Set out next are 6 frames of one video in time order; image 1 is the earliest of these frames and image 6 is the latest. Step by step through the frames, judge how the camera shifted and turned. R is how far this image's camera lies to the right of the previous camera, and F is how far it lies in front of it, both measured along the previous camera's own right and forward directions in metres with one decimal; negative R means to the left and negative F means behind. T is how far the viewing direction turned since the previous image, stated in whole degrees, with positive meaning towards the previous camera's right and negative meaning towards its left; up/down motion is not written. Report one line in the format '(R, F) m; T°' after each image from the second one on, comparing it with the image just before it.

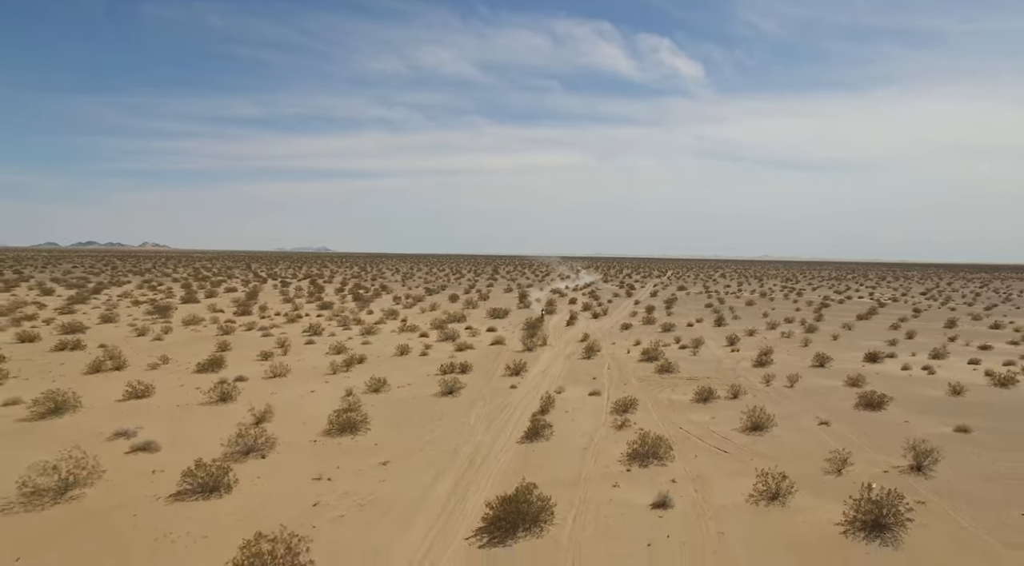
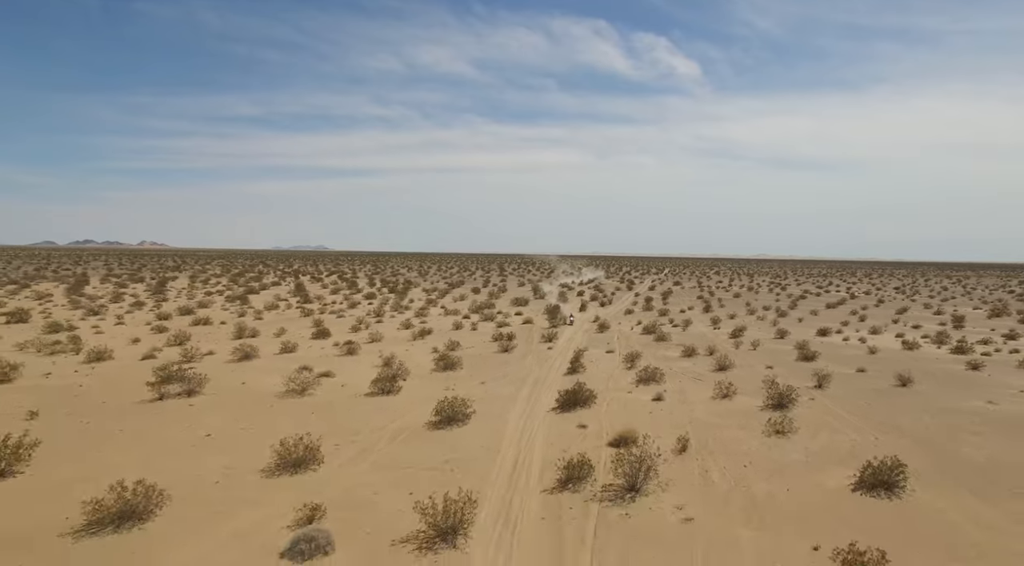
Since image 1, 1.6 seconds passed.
(-1.6, -7.0) m; 0°
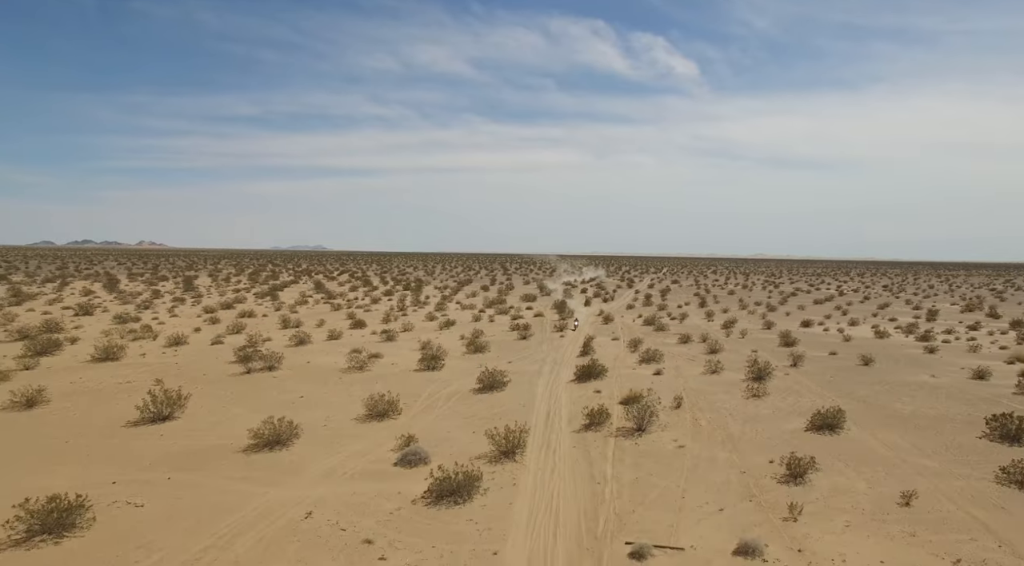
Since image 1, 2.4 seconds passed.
(-0.8, -3.4) m; 0°
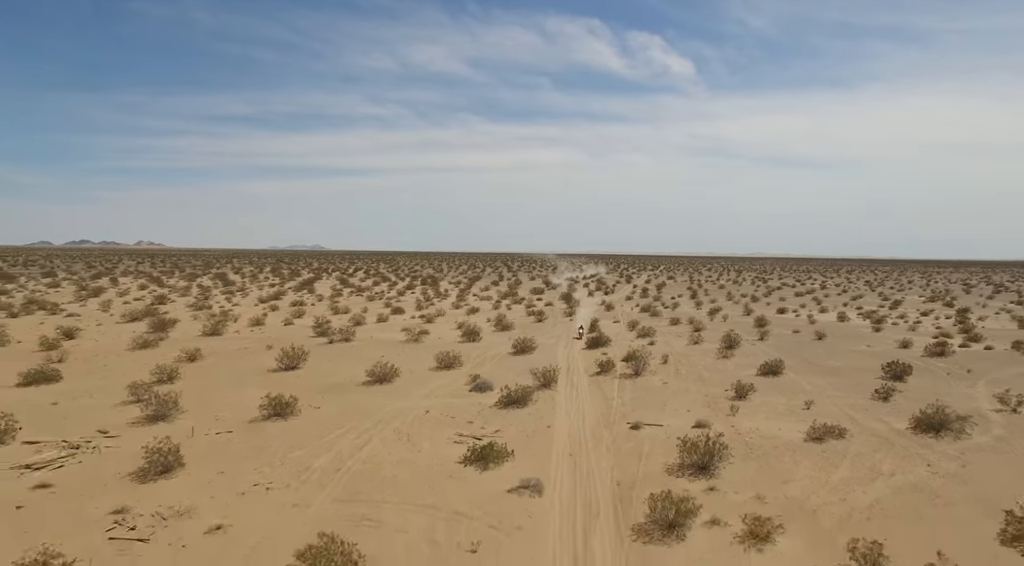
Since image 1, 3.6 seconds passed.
(-1.0, -5.4) m; 0°
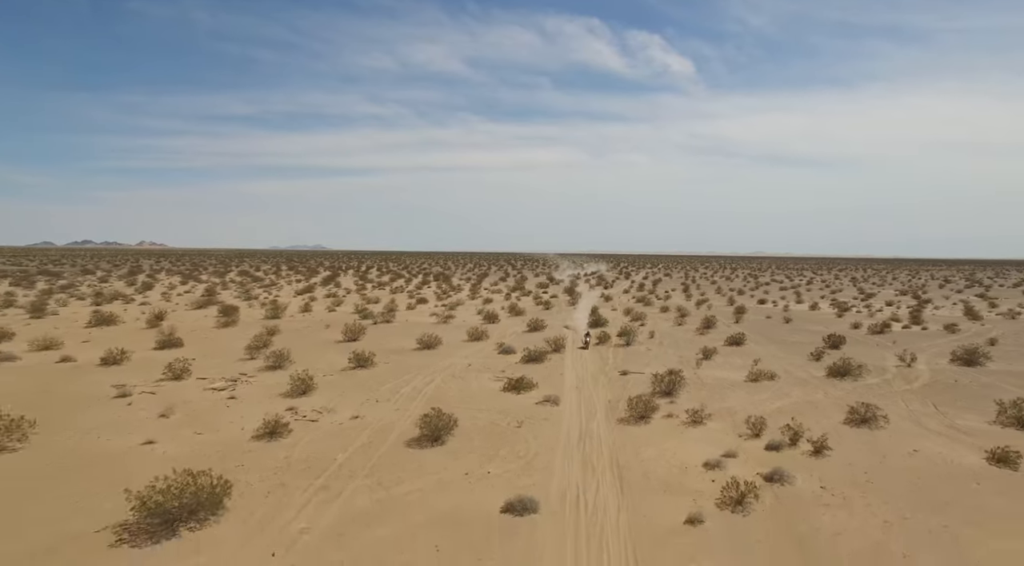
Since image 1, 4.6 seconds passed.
(-0.6, -4.9) m; 0°
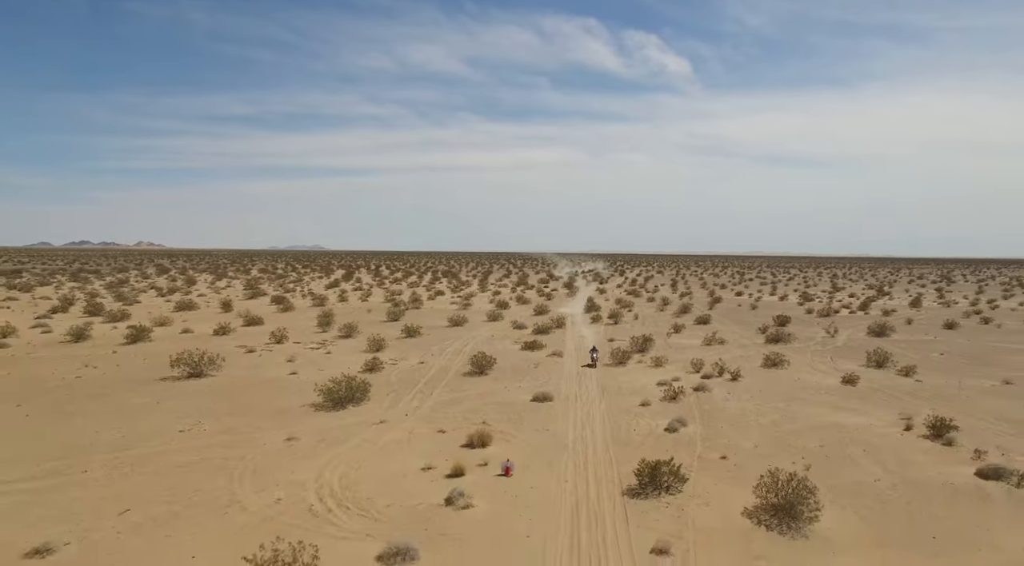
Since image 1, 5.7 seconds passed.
(-0.6, -5.7) m; 0°
